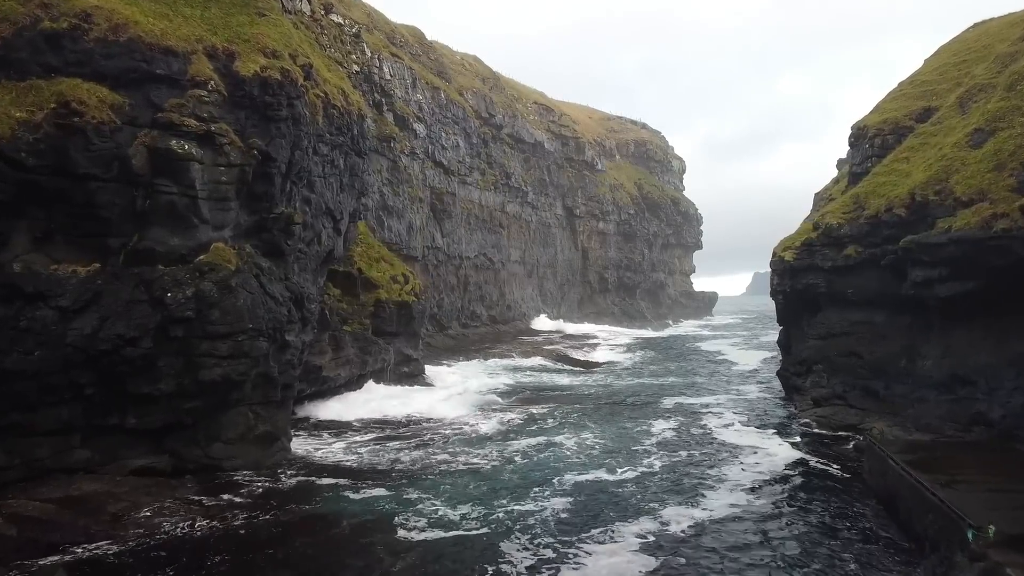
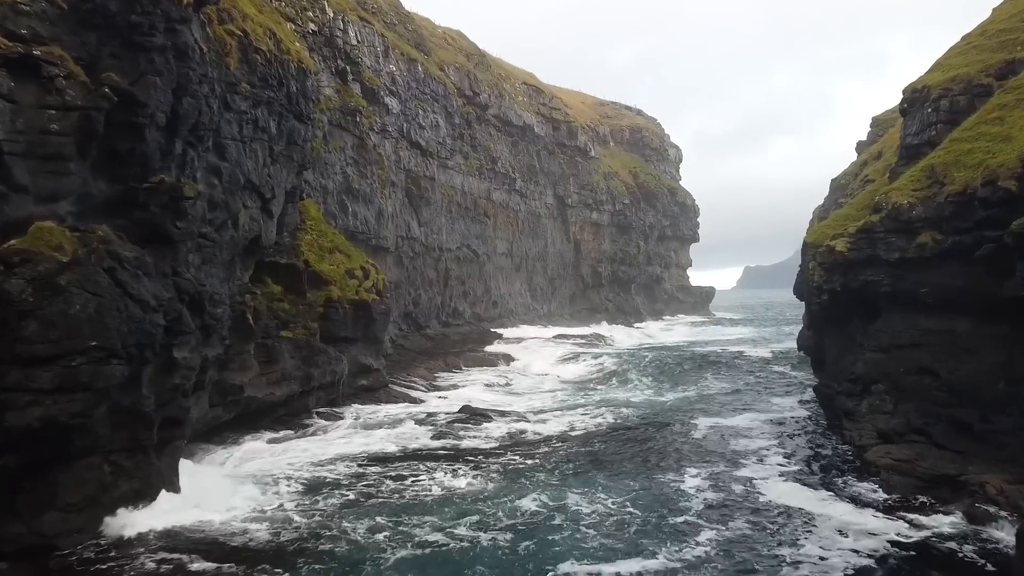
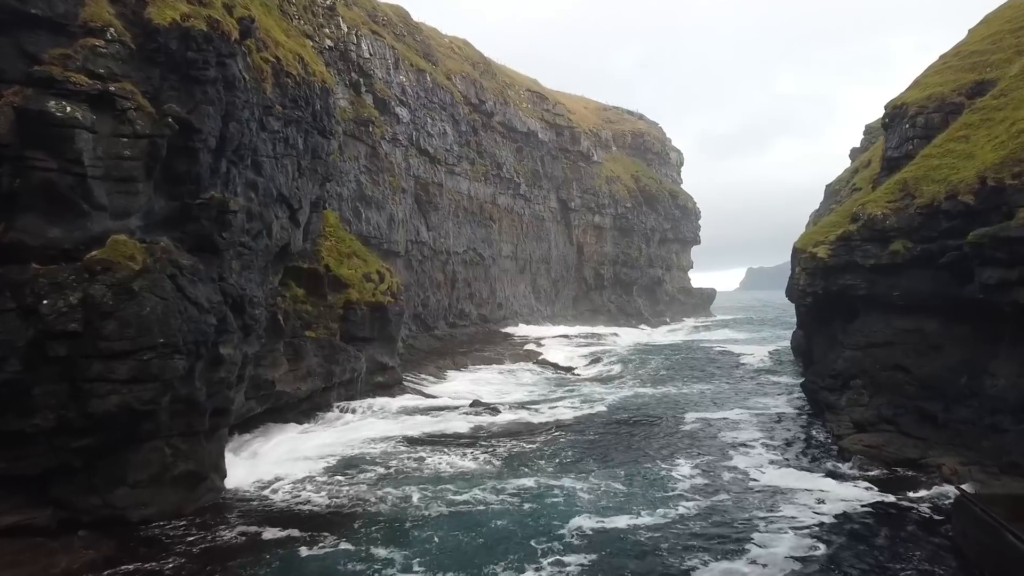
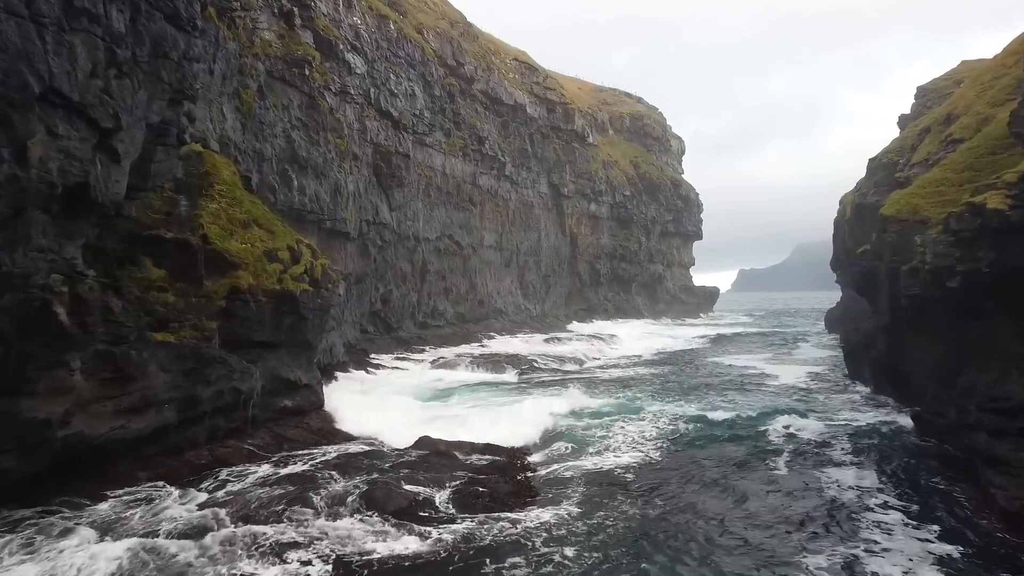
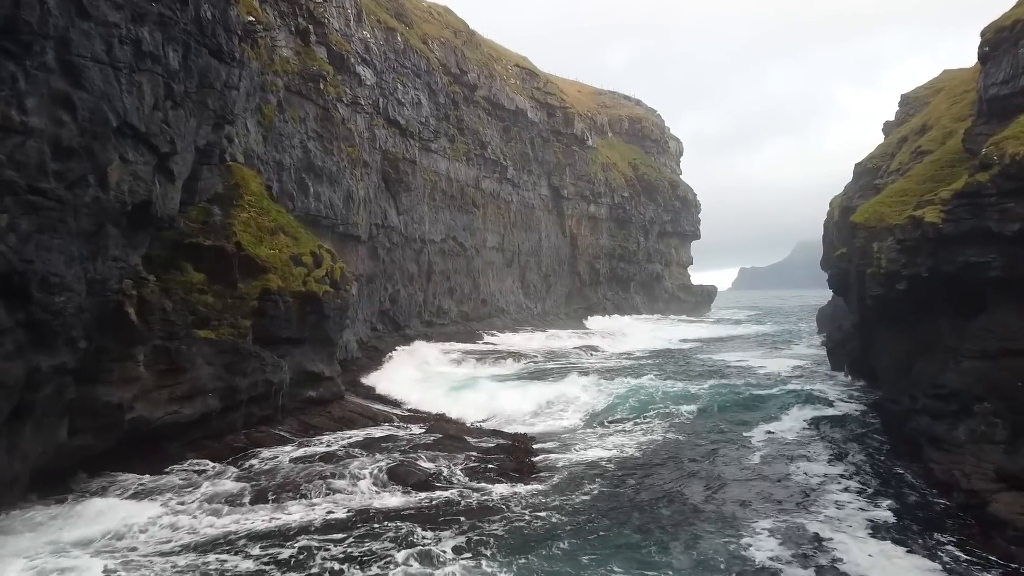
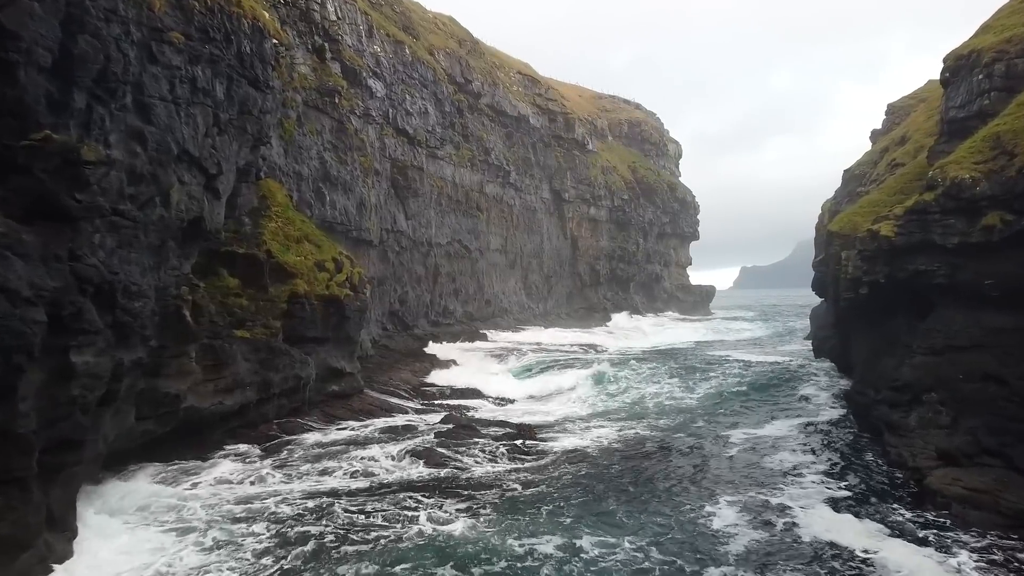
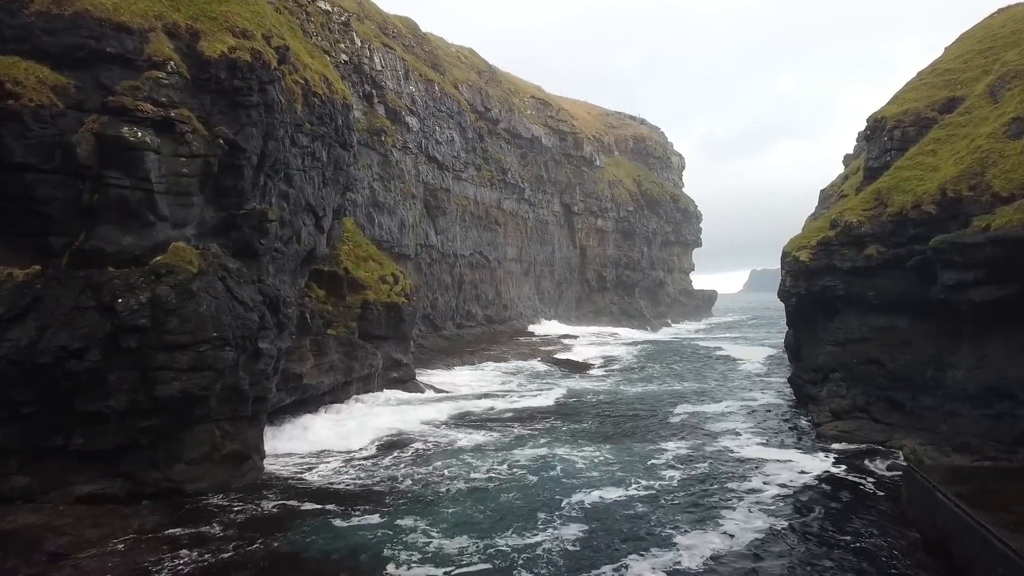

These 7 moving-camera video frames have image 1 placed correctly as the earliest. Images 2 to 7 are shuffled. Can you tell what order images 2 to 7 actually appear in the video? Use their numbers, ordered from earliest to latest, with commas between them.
7, 3, 2, 6, 5, 4
